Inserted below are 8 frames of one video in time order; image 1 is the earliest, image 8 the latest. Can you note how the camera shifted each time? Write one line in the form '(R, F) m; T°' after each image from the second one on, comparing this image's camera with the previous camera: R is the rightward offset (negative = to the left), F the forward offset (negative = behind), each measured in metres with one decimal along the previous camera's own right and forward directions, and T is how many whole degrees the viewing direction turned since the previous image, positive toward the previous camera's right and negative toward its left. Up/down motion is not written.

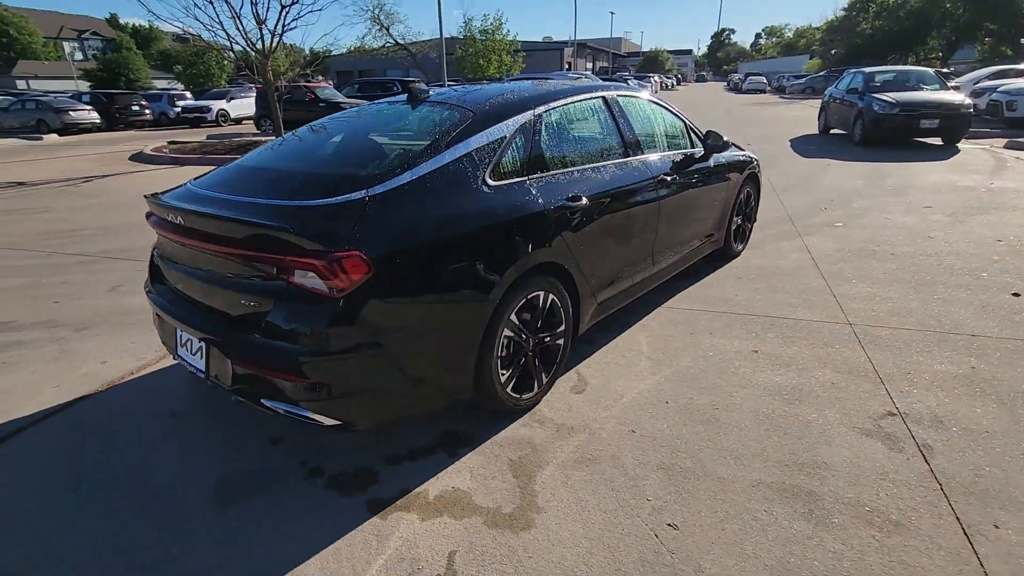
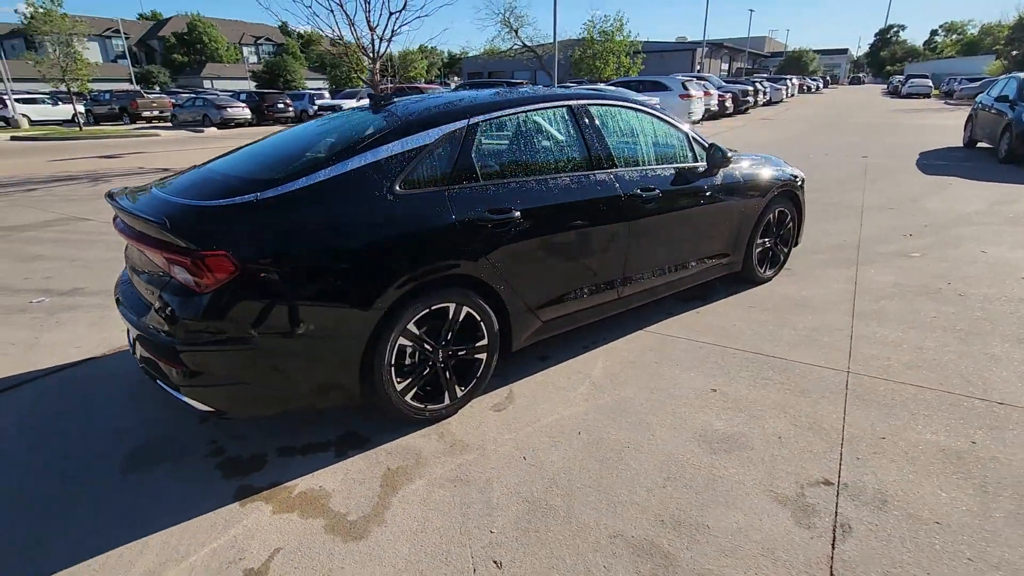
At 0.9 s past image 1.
(+1.0, +0.2) m; -12°
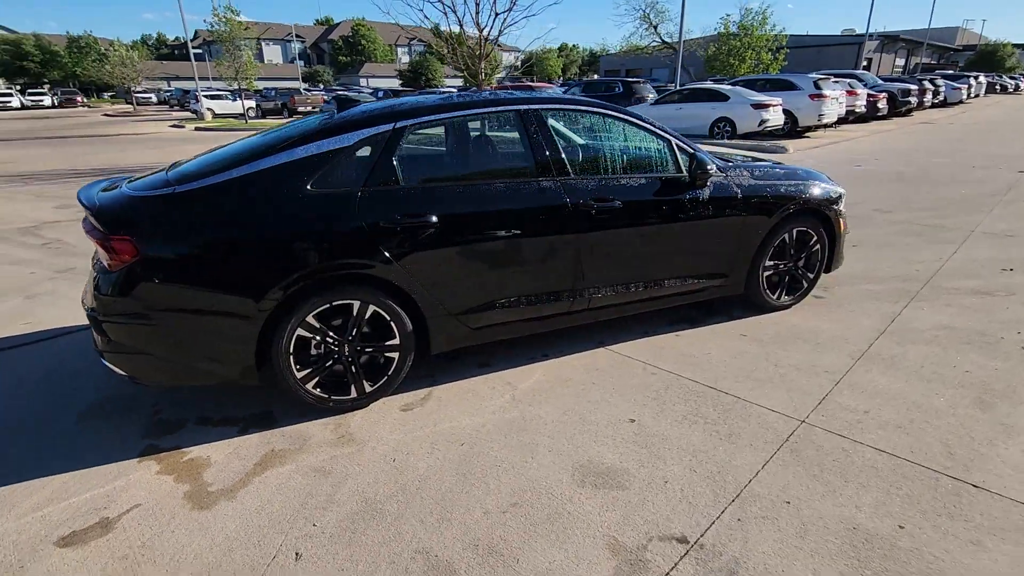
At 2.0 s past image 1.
(+1.1, +0.2) m; -13°
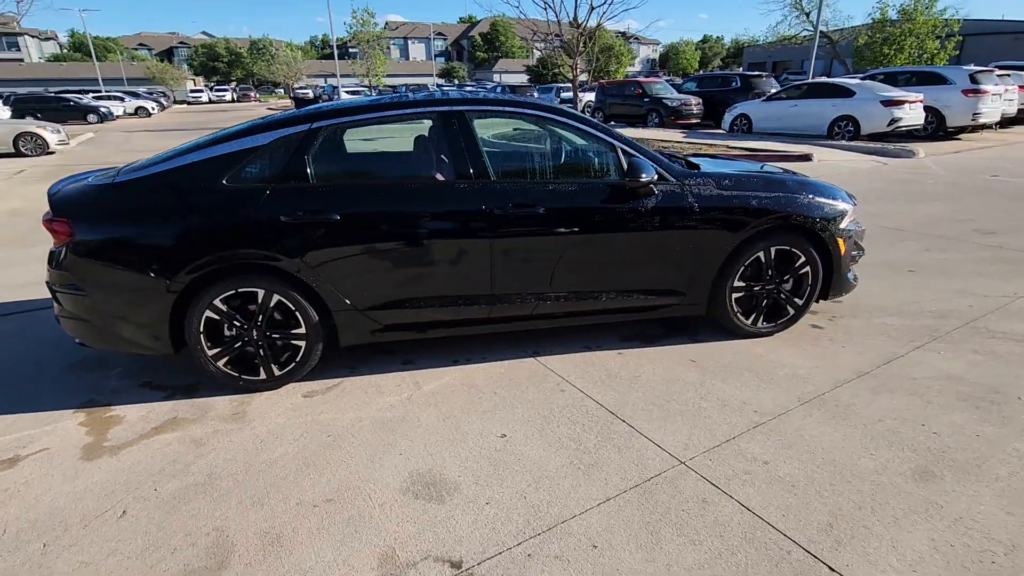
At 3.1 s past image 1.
(+1.2, +0.2) m; -13°
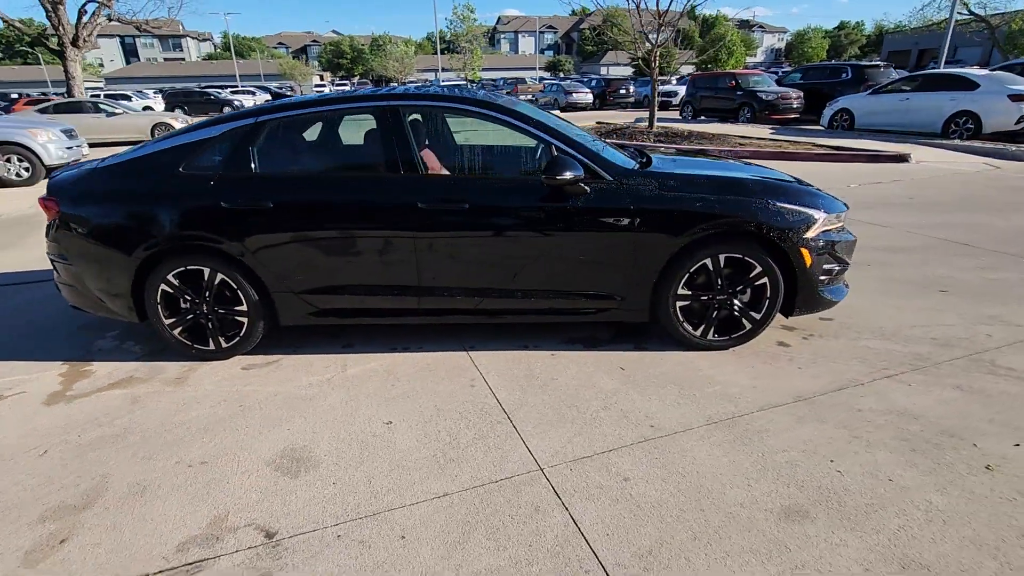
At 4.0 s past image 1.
(+1.1, +0.1) m; -10°
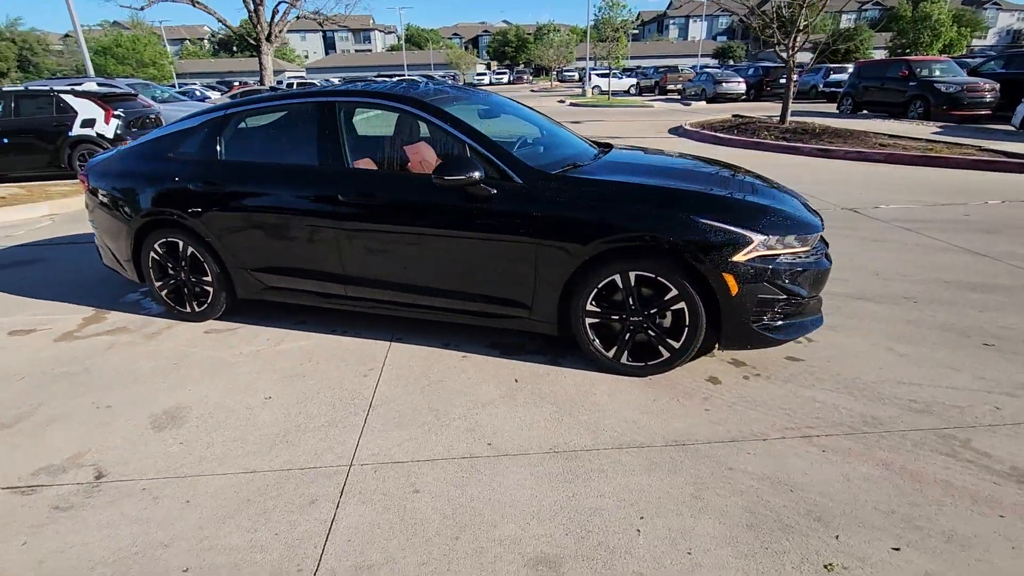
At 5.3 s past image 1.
(+1.4, +0.2) m; -15°
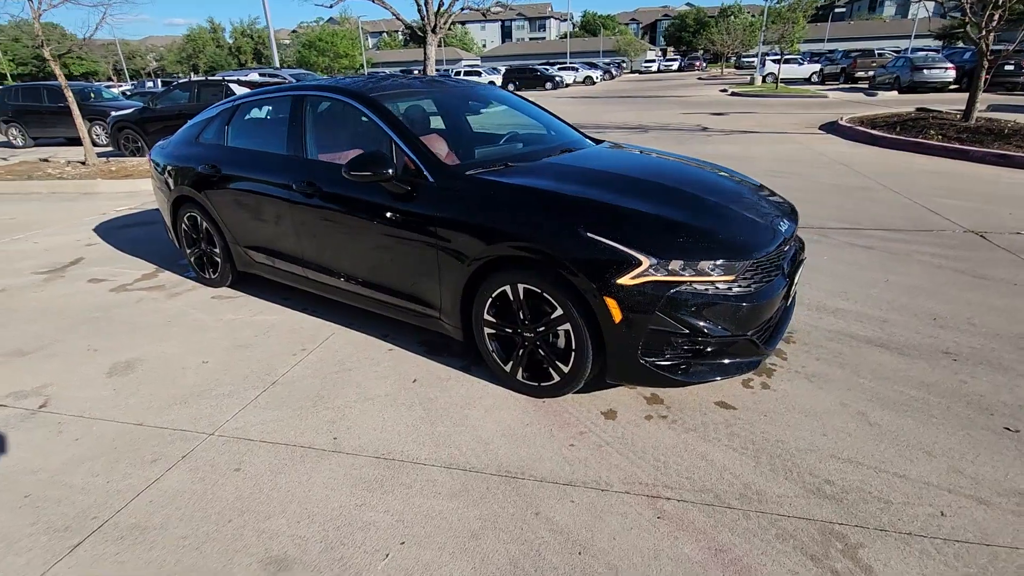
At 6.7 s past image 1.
(+1.4, +0.3) m; -16°
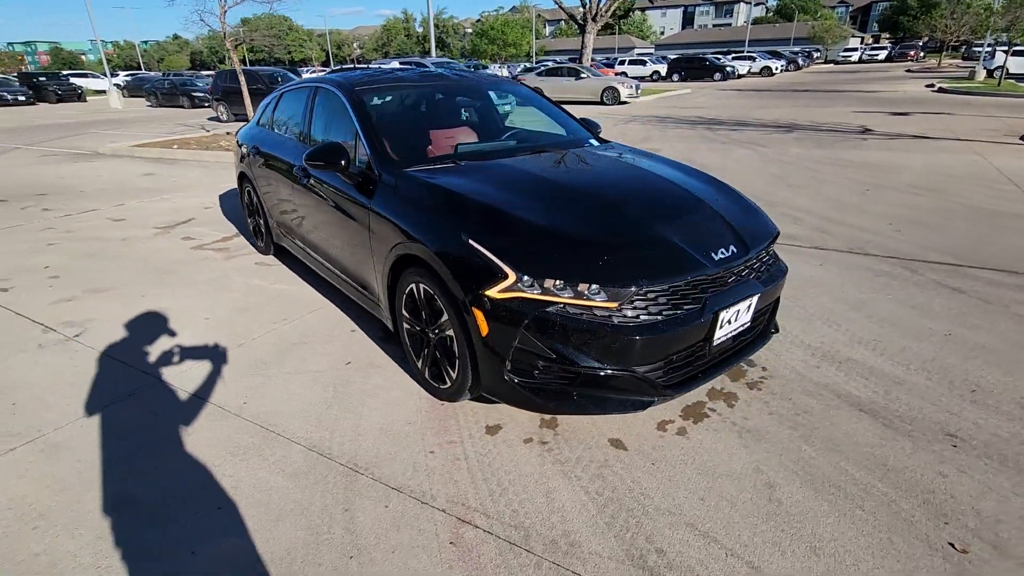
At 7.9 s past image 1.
(+1.2, +0.2) m; -16°
